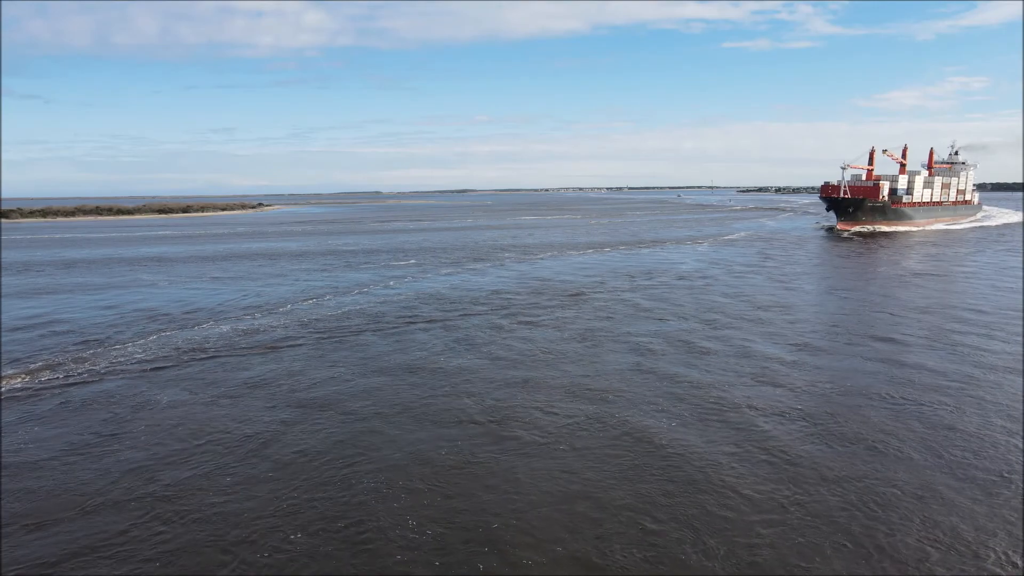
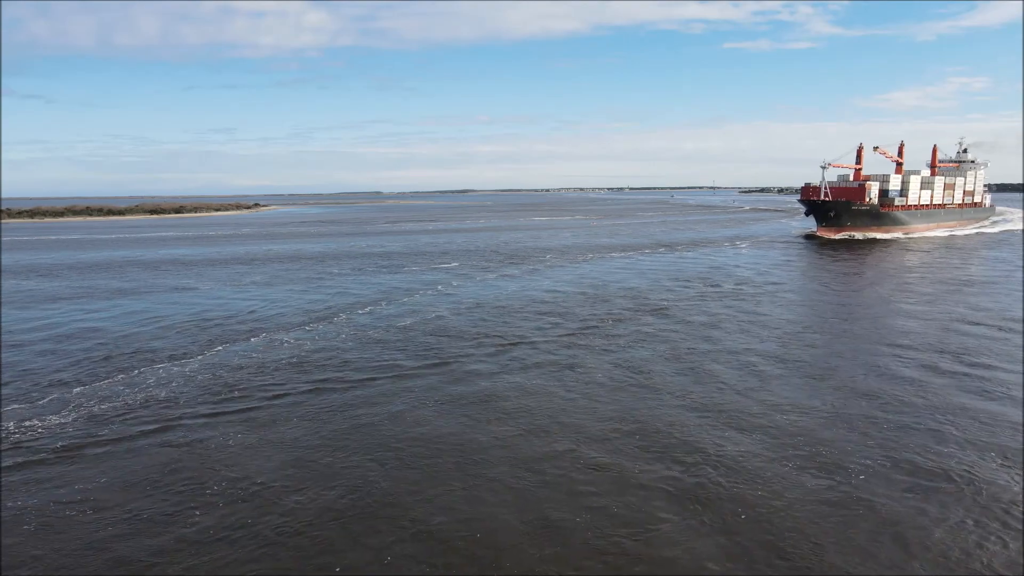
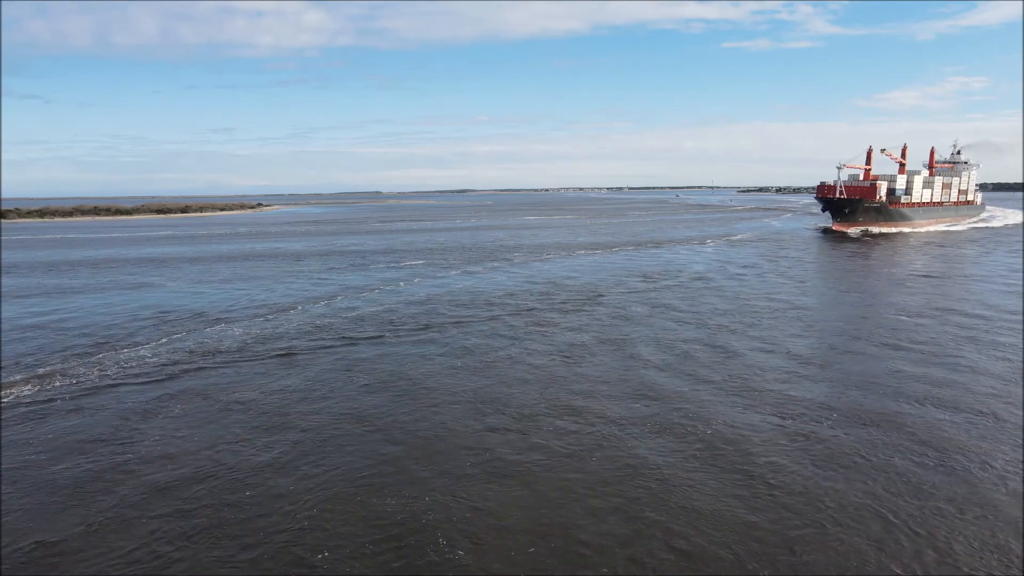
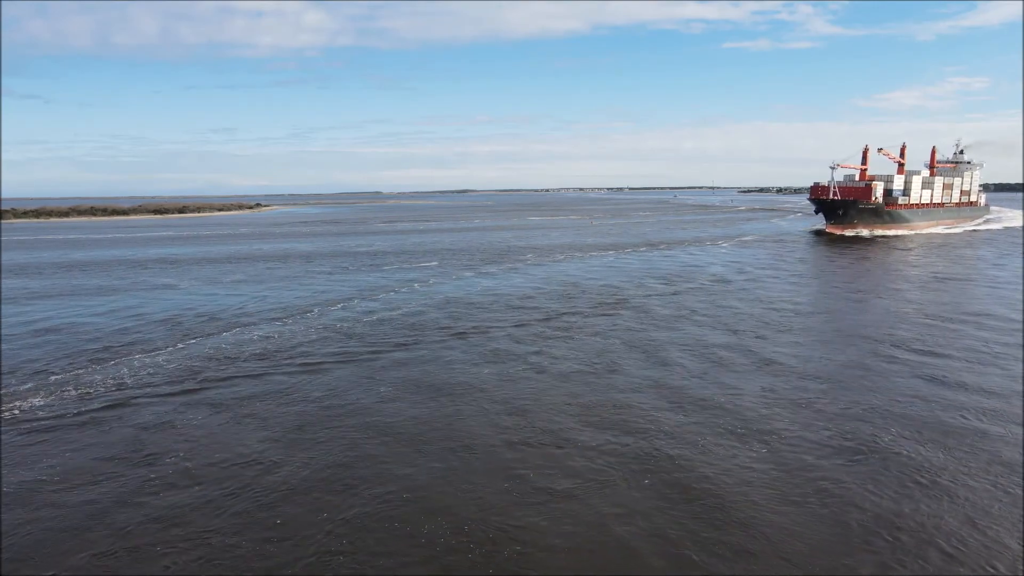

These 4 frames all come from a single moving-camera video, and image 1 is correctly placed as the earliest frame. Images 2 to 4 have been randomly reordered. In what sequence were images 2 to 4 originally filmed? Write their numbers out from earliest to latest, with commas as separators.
3, 4, 2
